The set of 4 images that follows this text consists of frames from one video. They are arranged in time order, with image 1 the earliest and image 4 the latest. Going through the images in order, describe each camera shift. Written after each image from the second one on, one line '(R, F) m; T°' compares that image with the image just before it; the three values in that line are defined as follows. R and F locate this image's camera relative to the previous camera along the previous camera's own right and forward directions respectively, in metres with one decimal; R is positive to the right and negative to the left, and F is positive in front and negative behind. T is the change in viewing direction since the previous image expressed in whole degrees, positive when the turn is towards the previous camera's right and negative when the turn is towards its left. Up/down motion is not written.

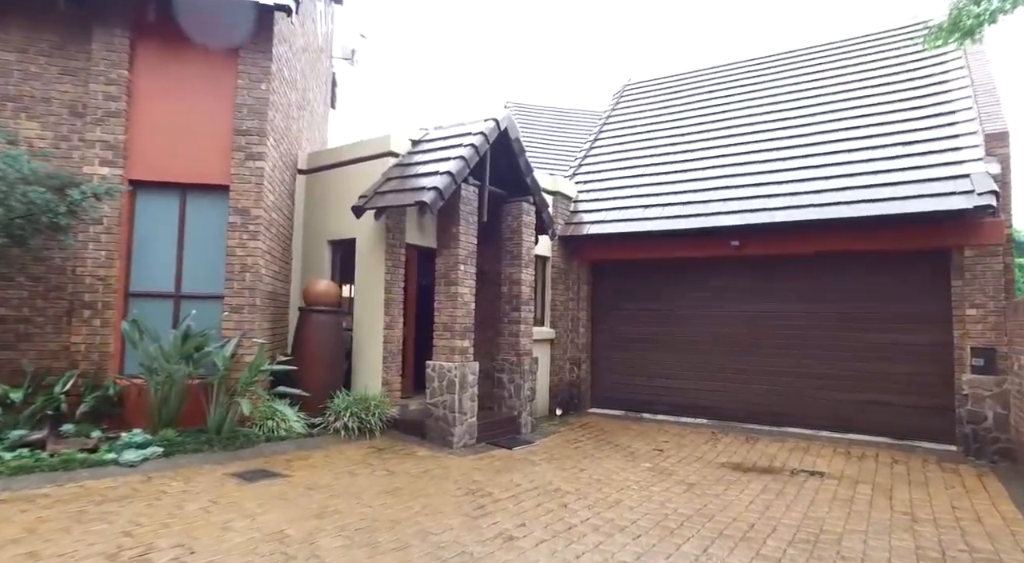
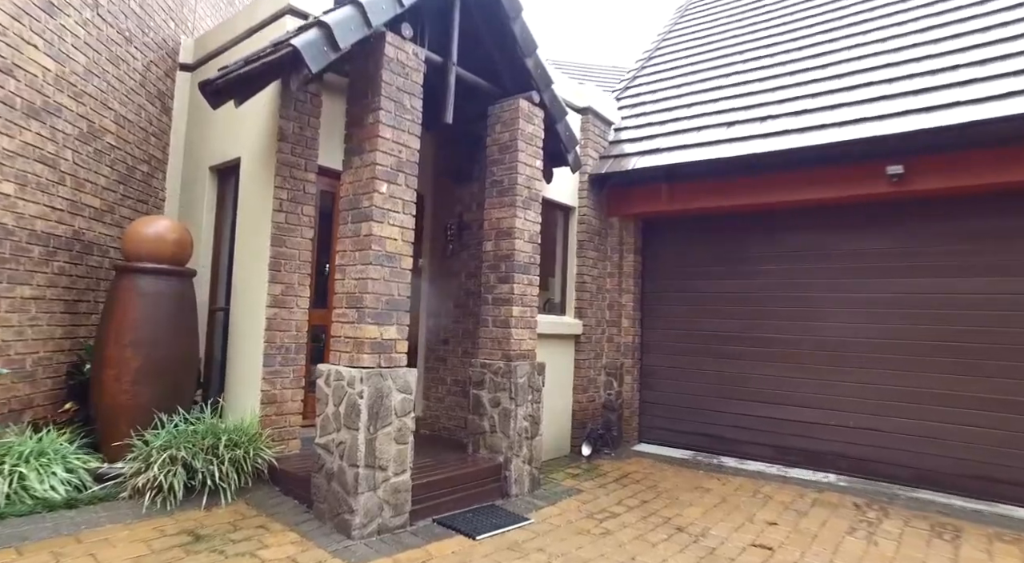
(+0.6, +3.7) m; -5°
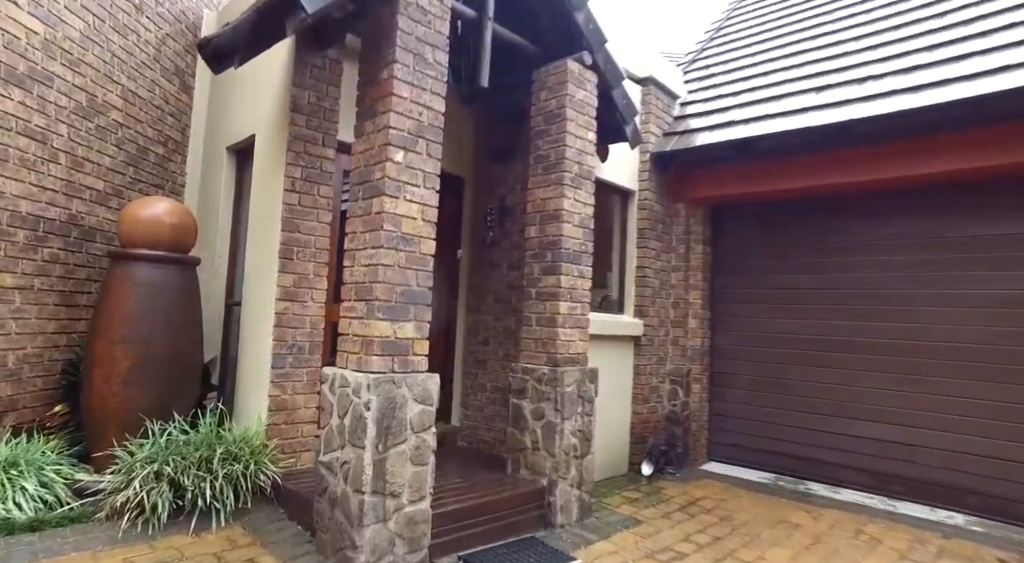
(+0.1, +0.8) m; -6°
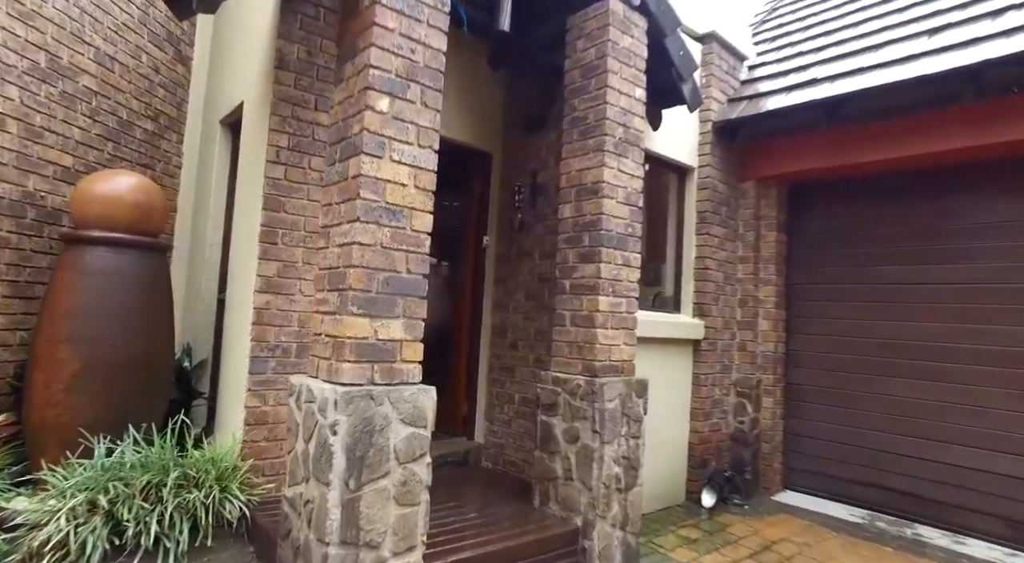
(+0.2, +0.8) m; -5°
